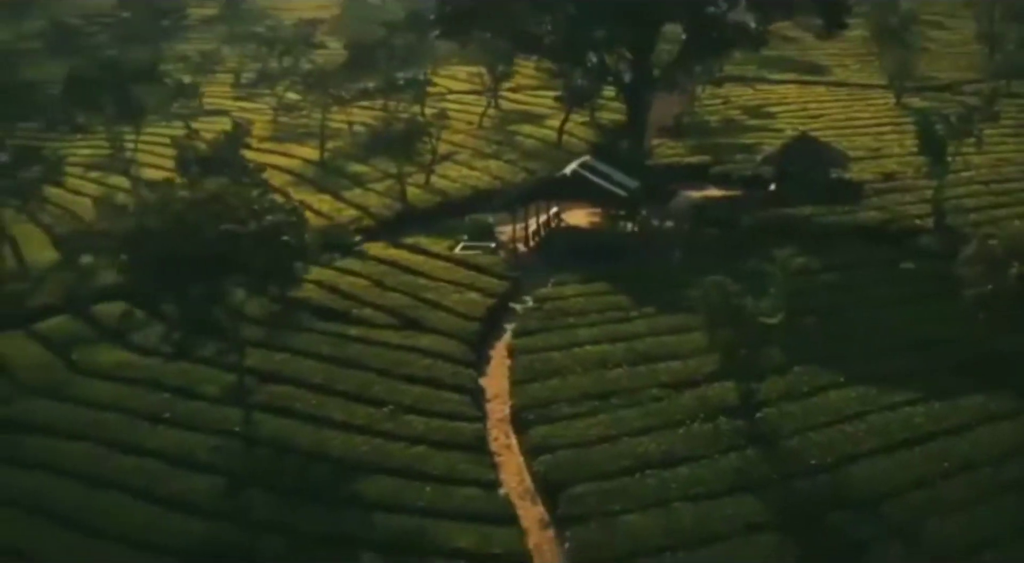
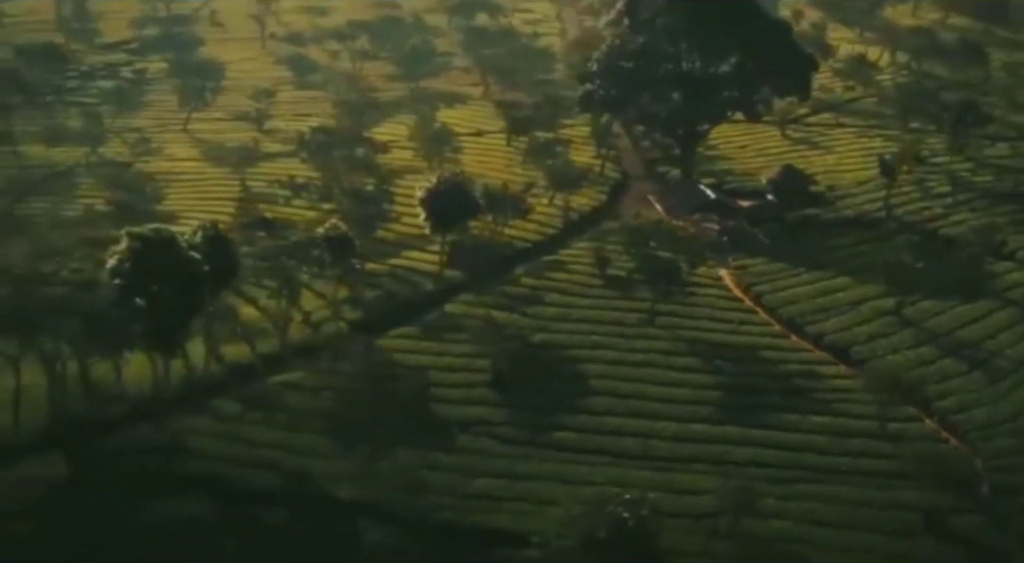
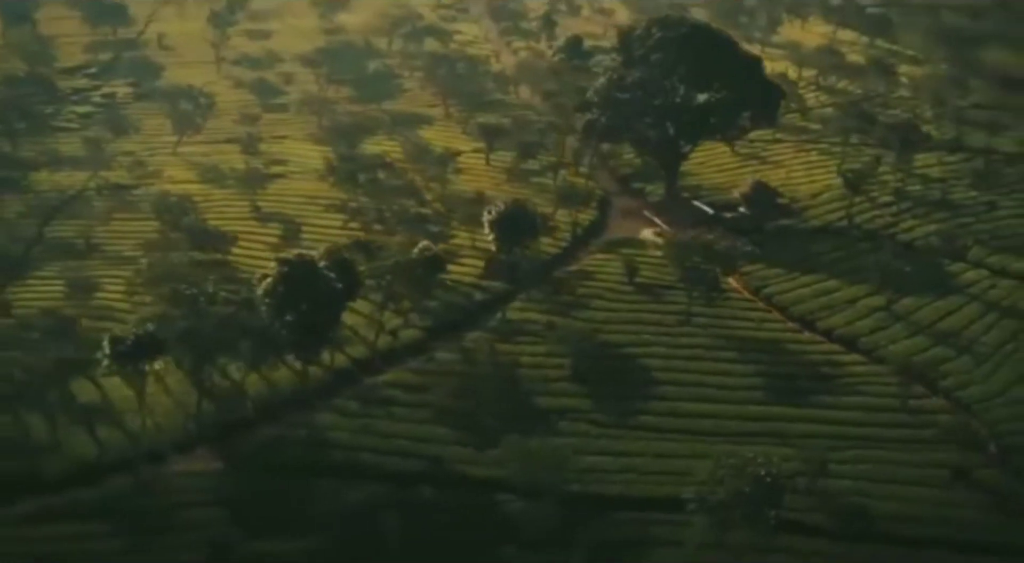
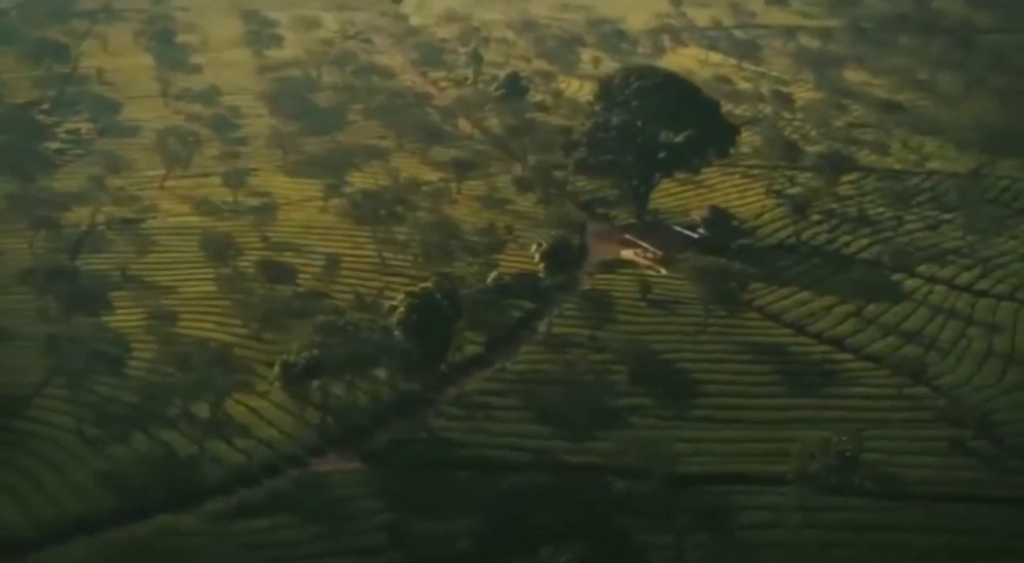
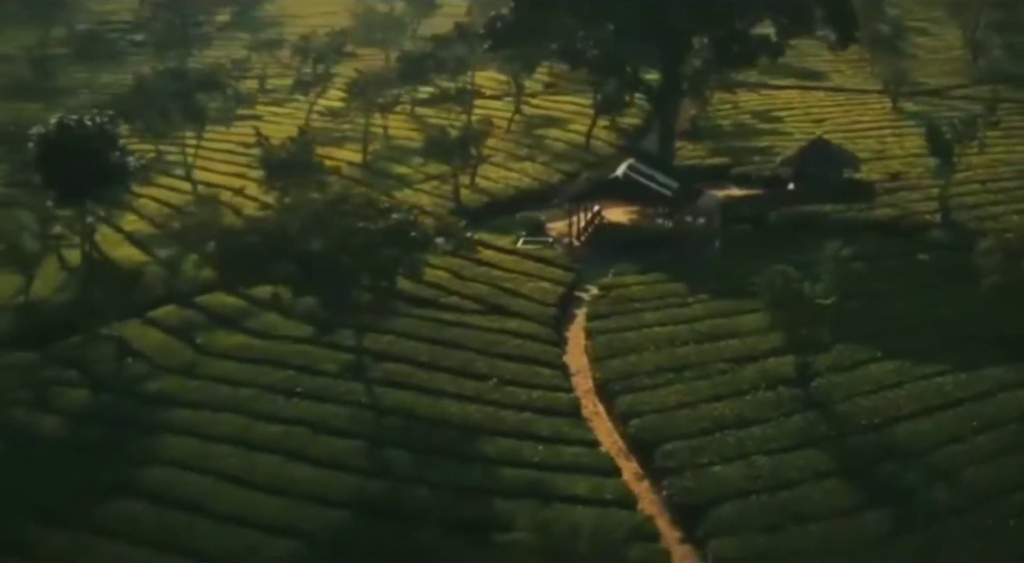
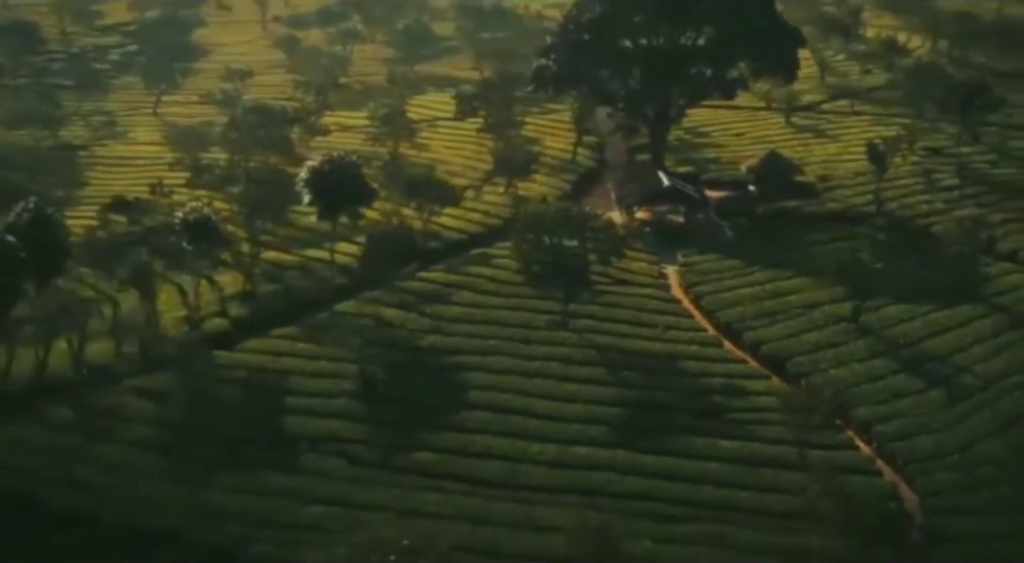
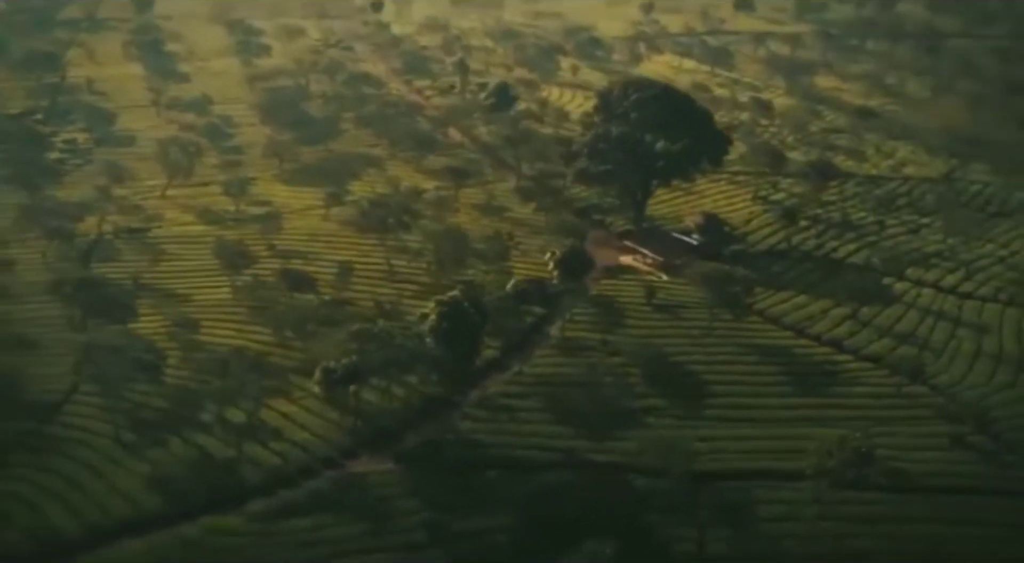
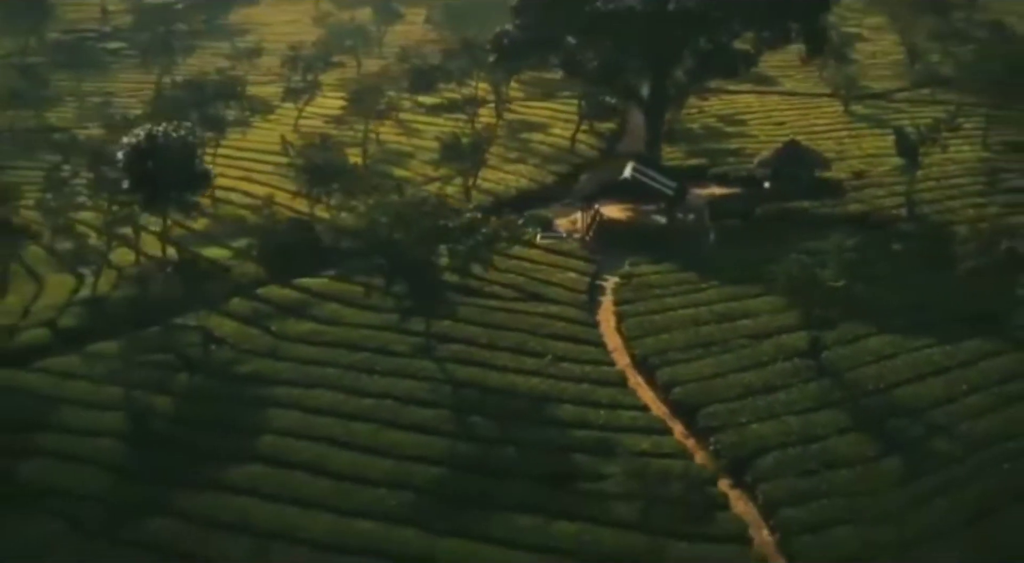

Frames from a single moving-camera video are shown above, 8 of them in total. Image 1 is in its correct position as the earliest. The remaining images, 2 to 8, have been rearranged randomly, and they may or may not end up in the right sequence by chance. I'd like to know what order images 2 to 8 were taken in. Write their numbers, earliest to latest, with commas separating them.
5, 8, 6, 2, 3, 4, 7
